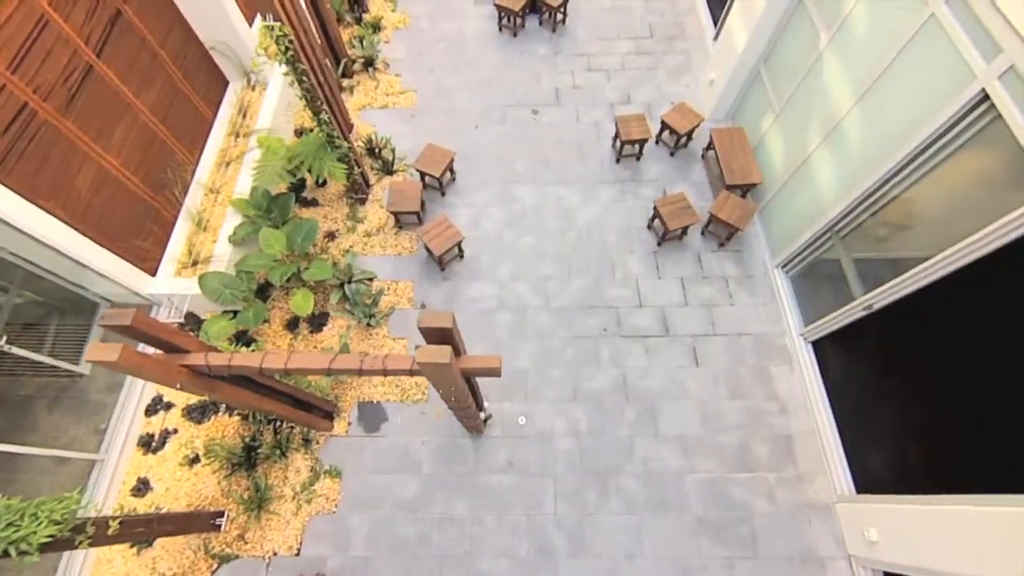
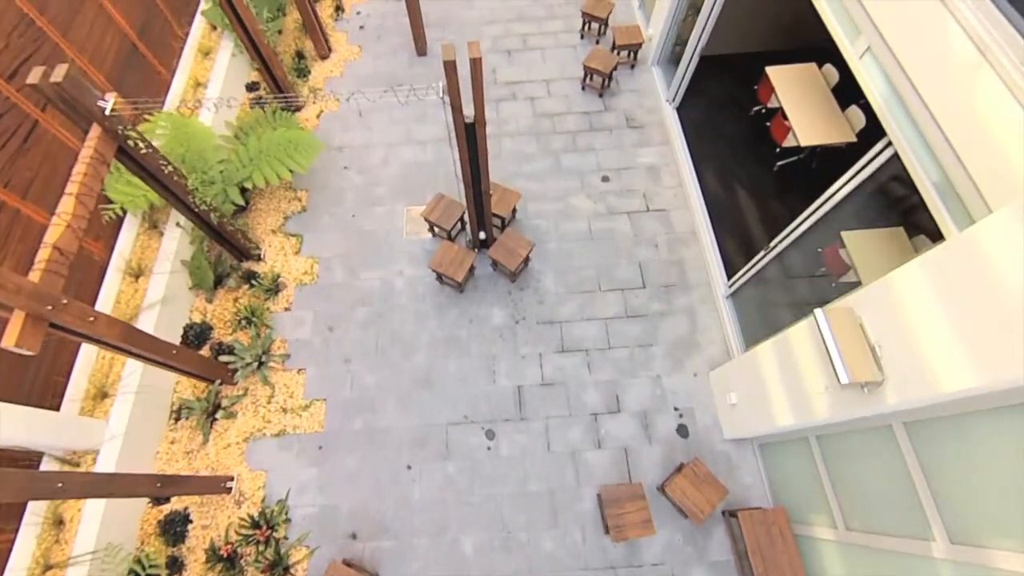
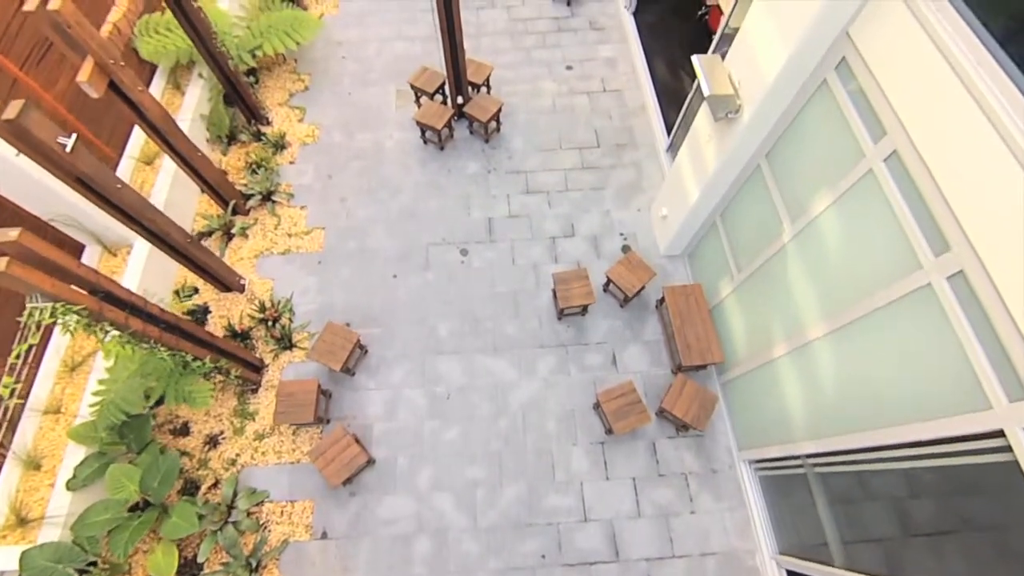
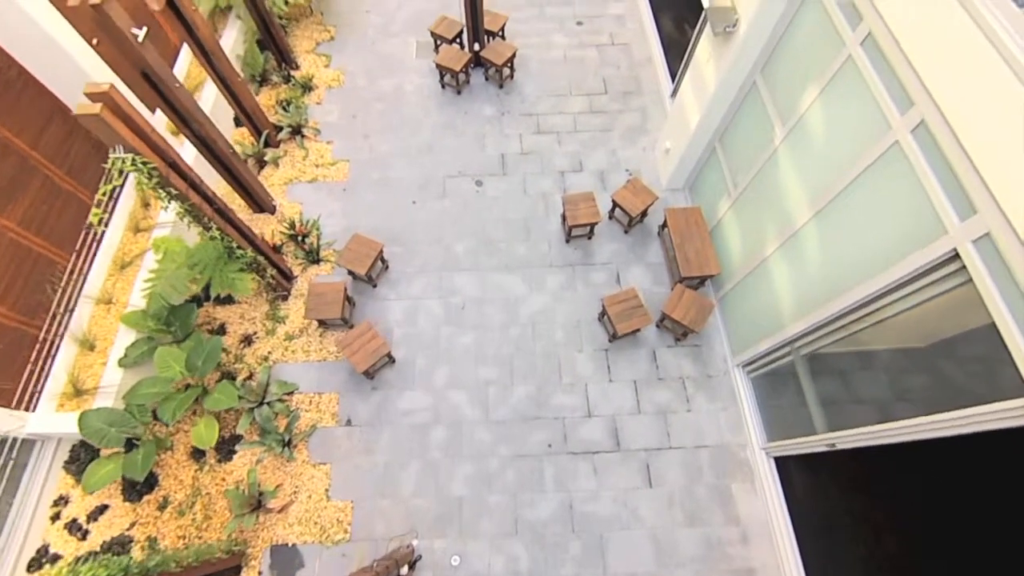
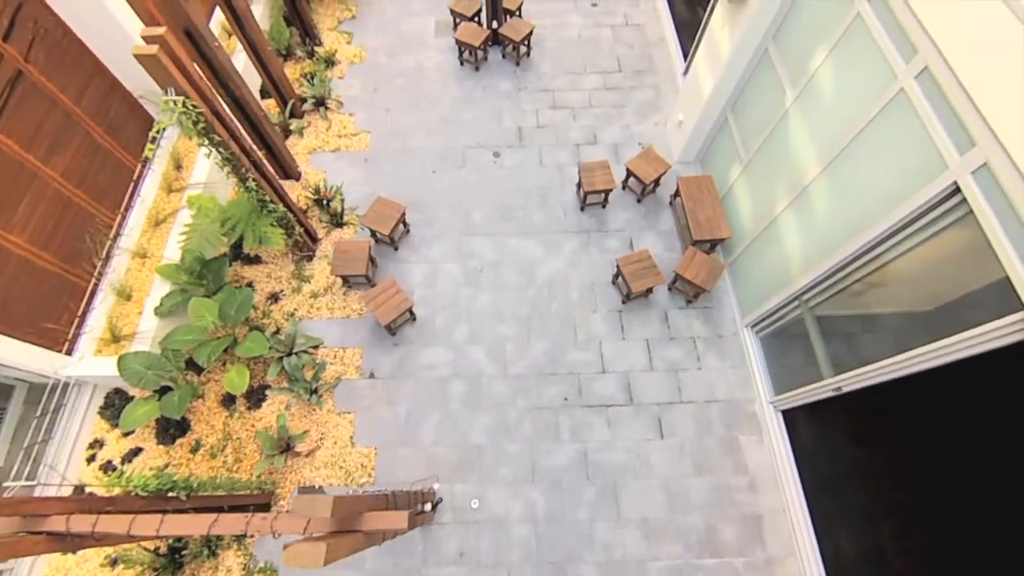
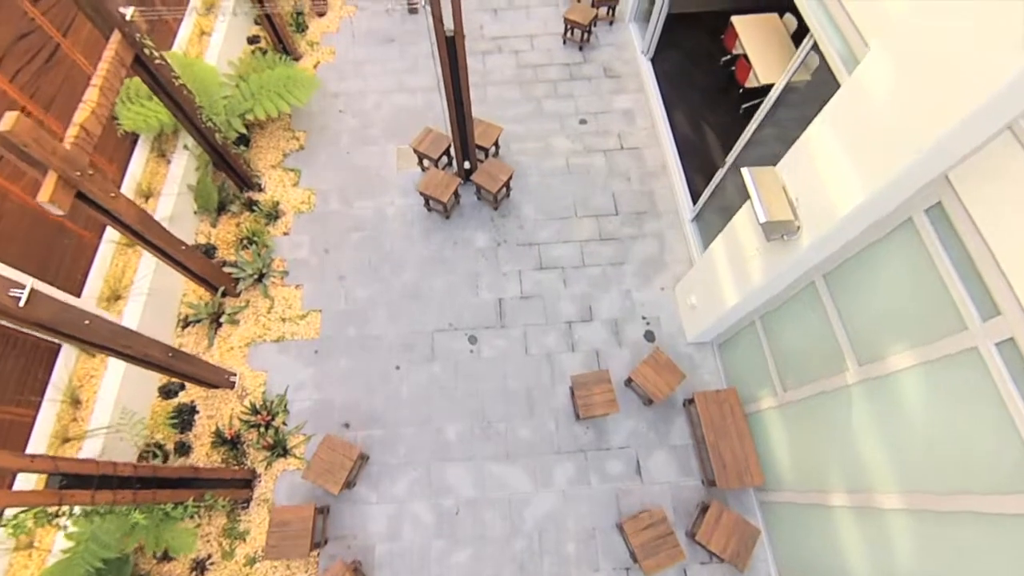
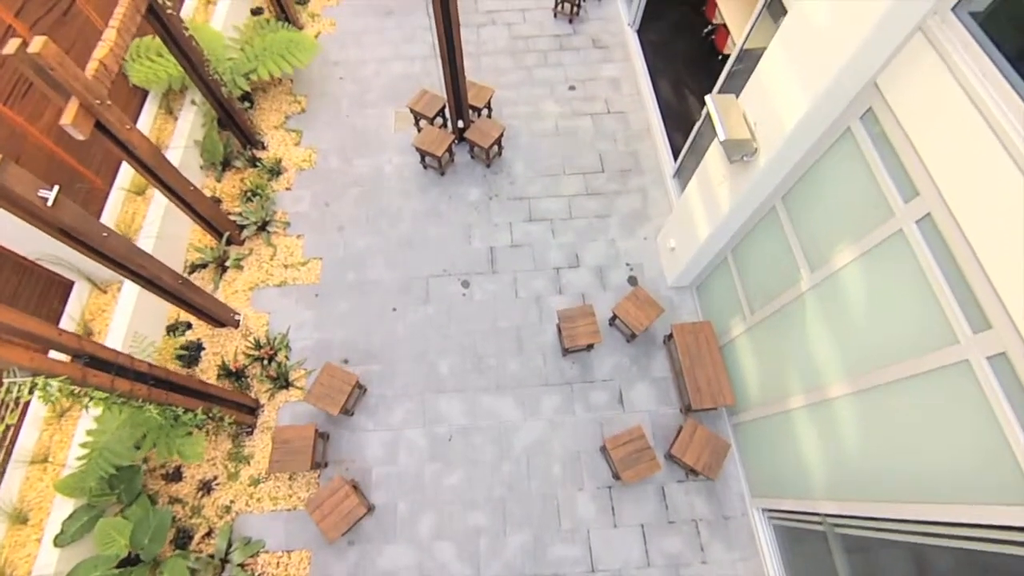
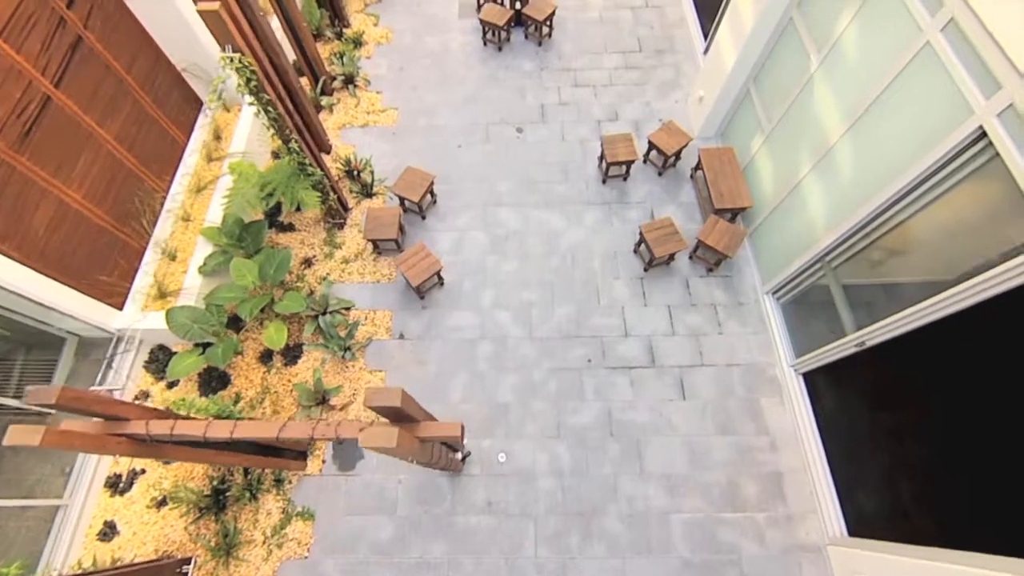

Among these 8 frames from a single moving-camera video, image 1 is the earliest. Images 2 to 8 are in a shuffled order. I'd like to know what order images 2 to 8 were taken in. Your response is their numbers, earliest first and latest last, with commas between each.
8, 5, 4, 3, 7, 6, 2
